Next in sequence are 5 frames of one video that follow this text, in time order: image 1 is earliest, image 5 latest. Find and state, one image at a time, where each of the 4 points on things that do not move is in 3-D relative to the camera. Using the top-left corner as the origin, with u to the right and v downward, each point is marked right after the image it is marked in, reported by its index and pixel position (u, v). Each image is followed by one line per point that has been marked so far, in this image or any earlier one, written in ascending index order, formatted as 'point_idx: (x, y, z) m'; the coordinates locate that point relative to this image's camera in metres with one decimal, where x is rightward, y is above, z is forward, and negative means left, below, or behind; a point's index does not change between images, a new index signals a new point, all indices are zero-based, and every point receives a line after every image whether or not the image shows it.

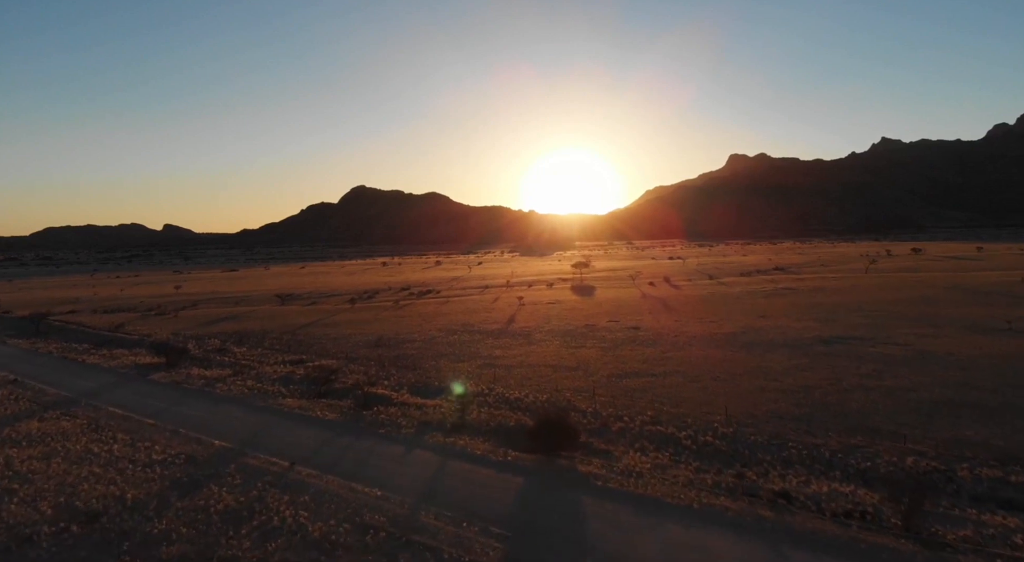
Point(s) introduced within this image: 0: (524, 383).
0: (+0.4, -3.2, +17.8) m
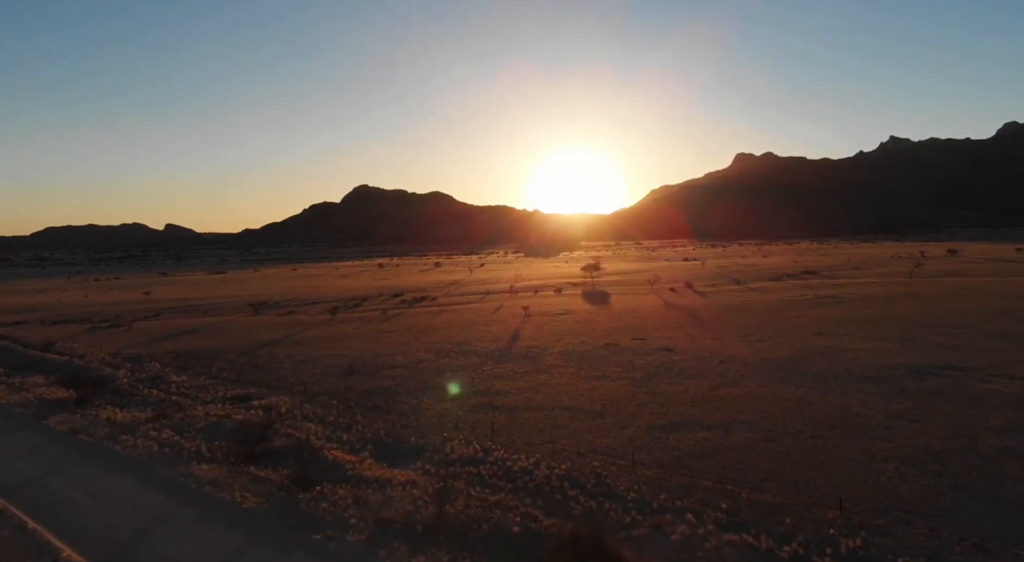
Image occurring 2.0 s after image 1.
0: (+0.5, -3.7, +13.0) m
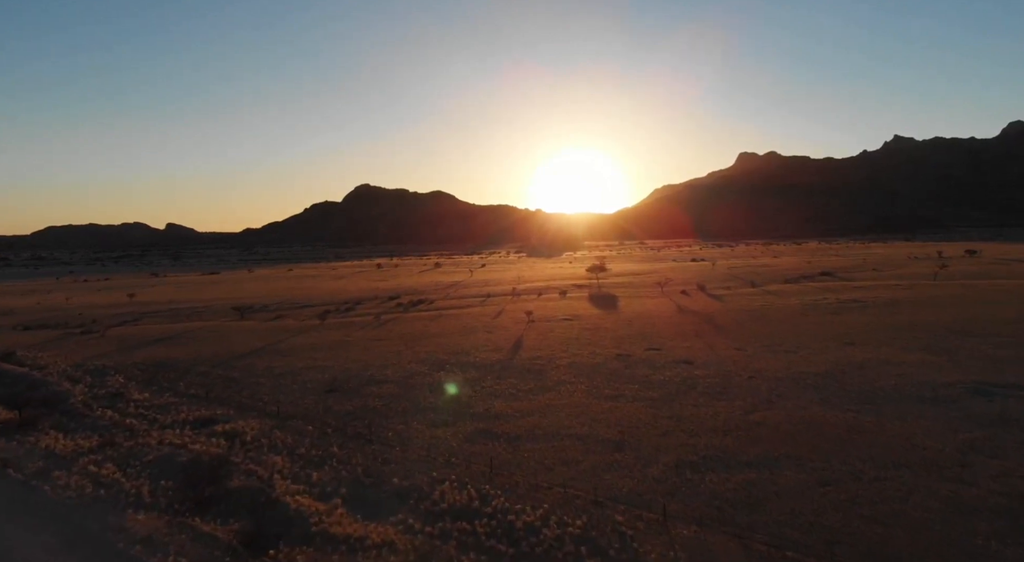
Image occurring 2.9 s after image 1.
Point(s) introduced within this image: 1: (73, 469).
0: (+0.5, -3.9, +10.8) m
1: (-9.8, -4.2, +12.5) m
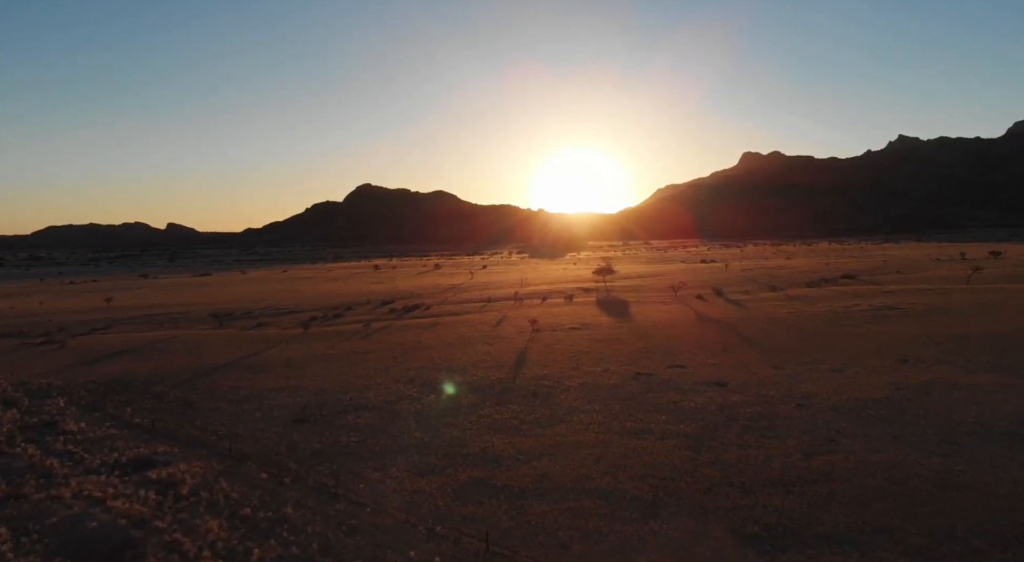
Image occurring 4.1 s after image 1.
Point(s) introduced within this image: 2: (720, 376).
0: (+0.6, -4.1, +8.0) m
1: (-9.7, -4.4, +9.8) m
2: (+6.5, -3.0, +17.6) m
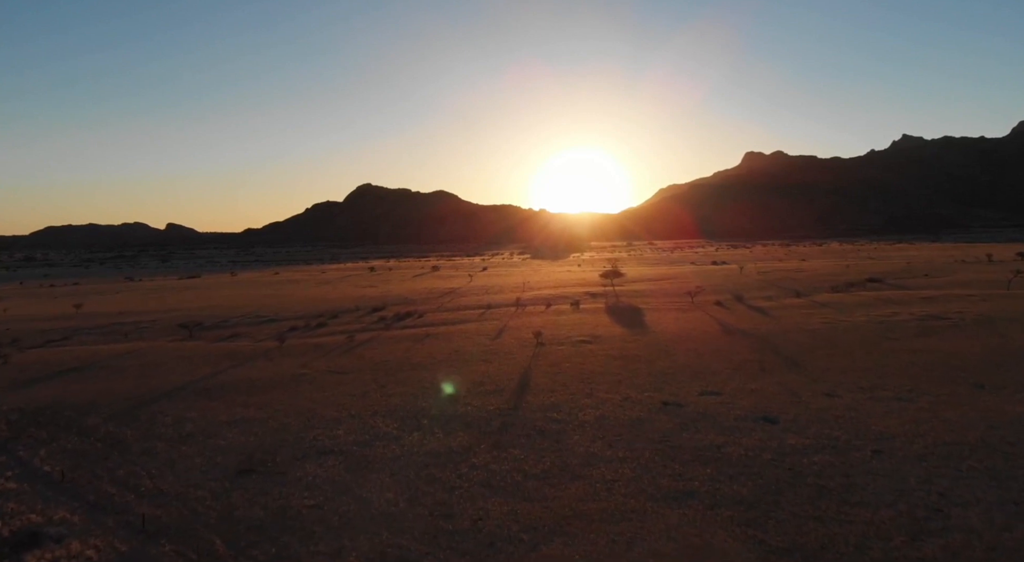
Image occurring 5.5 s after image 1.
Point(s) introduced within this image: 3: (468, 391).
0: (+0.6, -4.4, +5.0) m
1: (-9.7, -4.7, +6.7) m
2: (+6.6, -3.3, +14.5) m
3: (-1.3, -3.4, +17.0) m
